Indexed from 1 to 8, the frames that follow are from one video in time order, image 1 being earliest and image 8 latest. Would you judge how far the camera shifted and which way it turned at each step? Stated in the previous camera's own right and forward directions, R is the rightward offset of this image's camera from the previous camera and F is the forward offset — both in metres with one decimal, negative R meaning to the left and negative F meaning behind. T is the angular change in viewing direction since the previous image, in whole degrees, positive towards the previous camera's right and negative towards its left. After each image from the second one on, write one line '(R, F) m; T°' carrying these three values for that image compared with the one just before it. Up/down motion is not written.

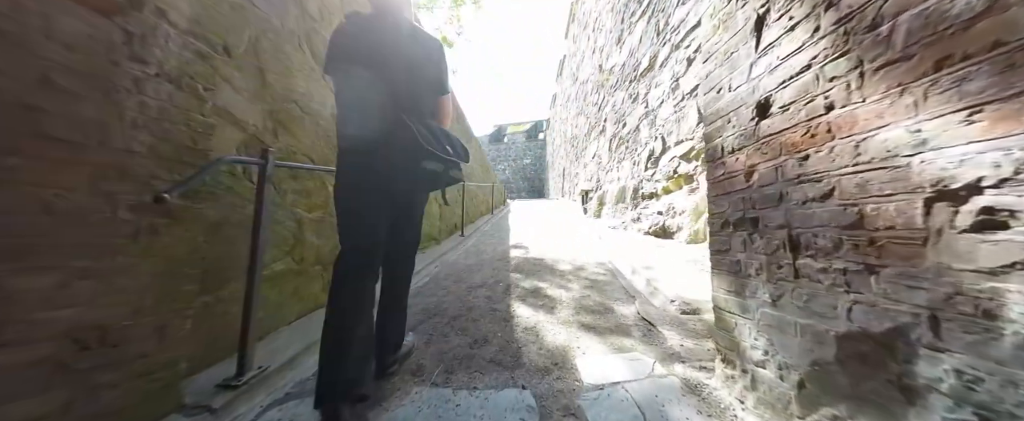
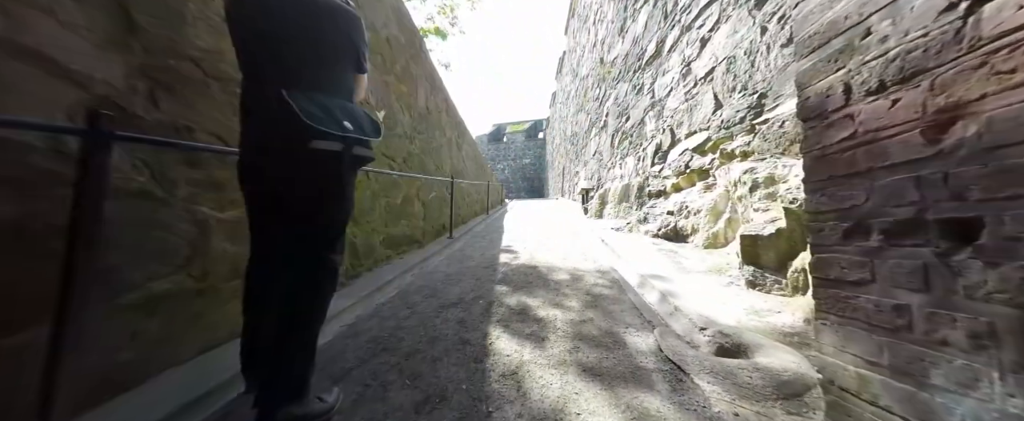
(+0.1, +0.5) m; 0°
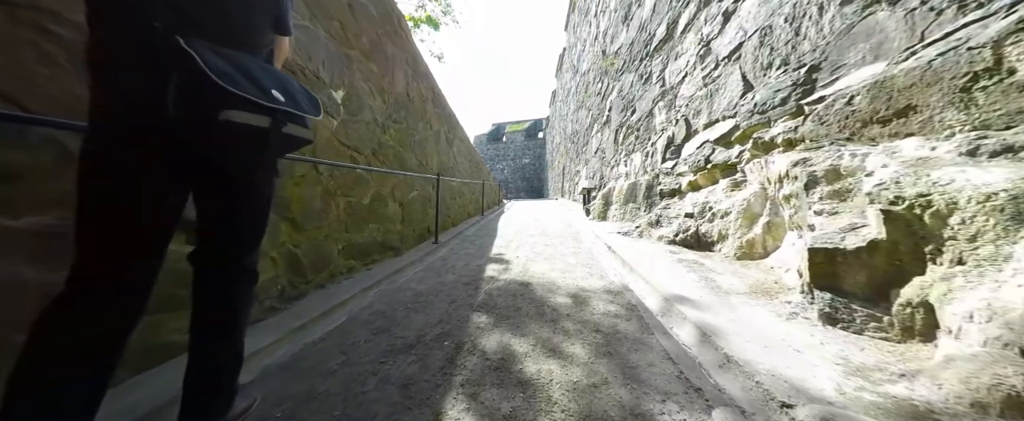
(+0.1, +0.5) m; 0°
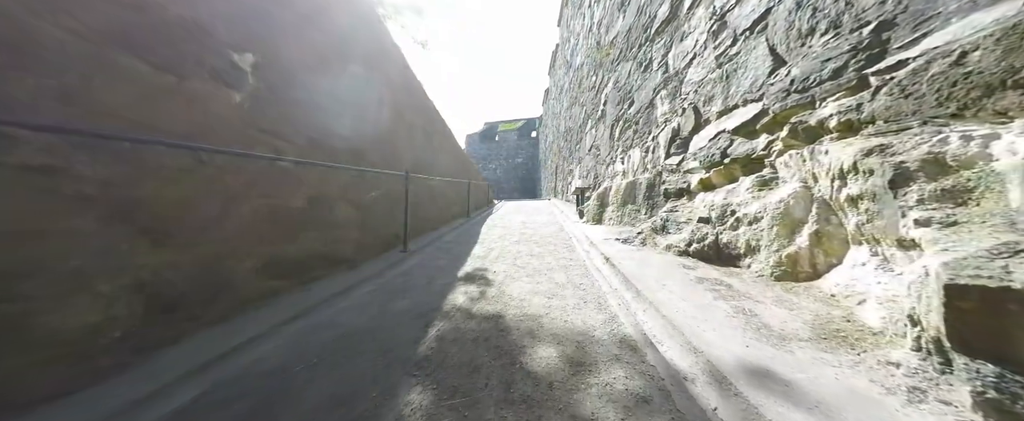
(+0.2, +0.6) m; +1°
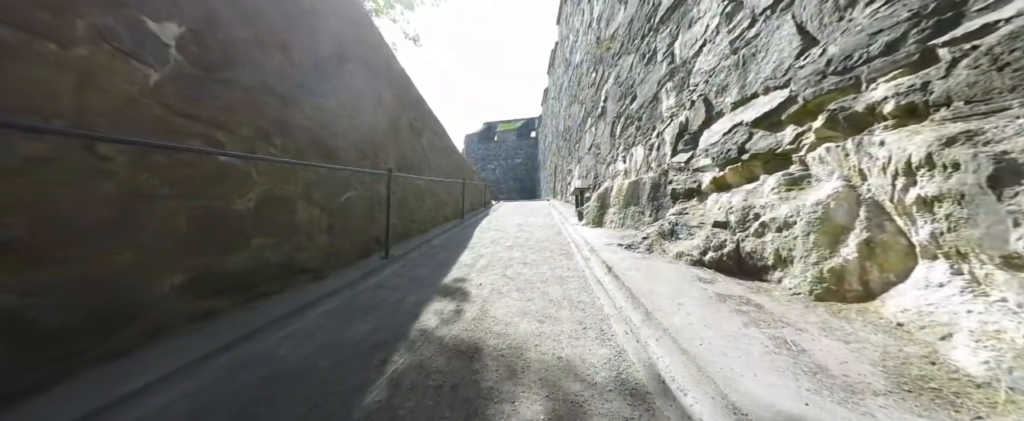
(+0.1, +0.3) m; 0°
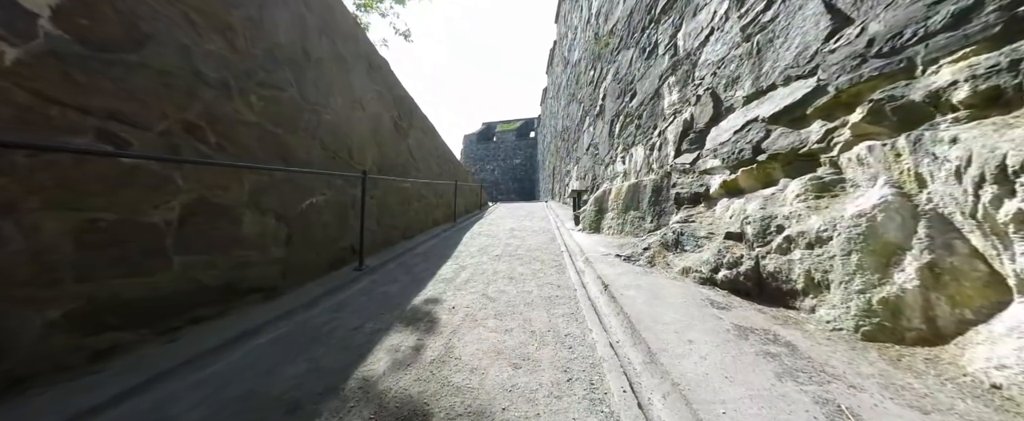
(+0.1, +0.3) m; 0°
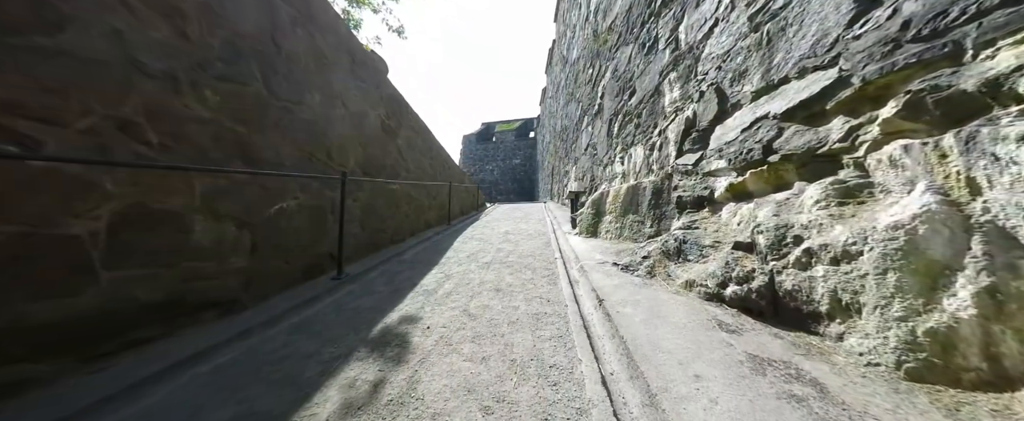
(+0.1, +0.2) m; 0°
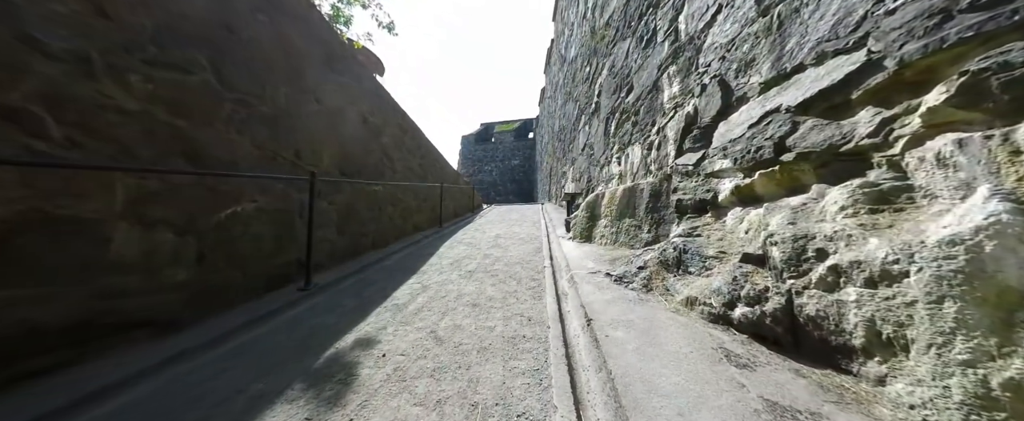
(+0.1, +0.2) m; 0°
